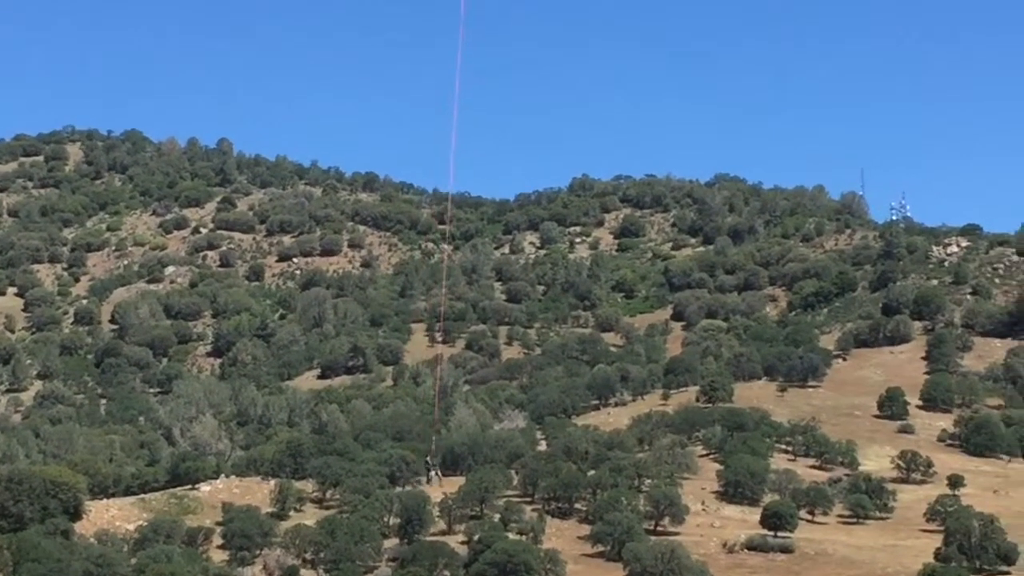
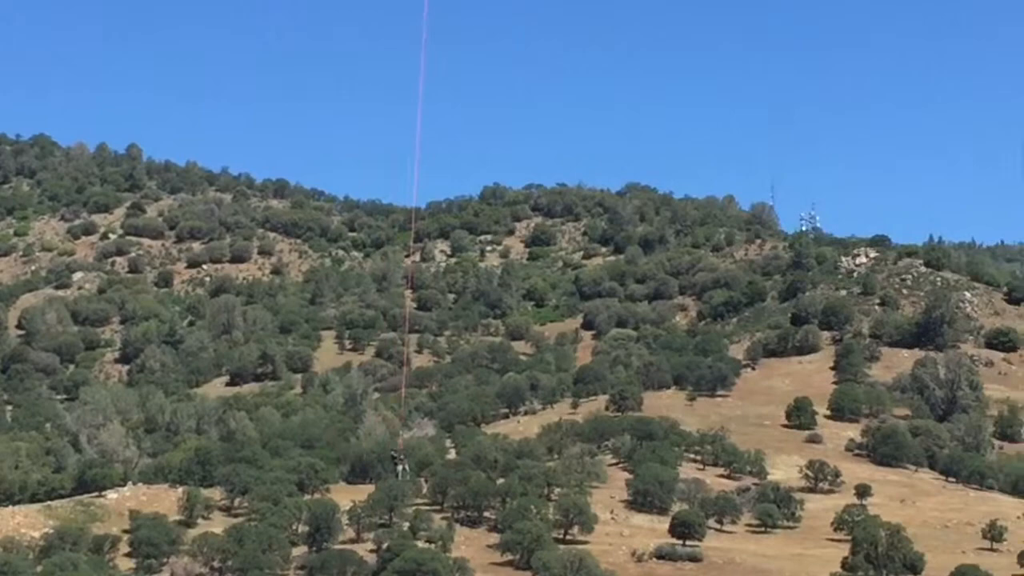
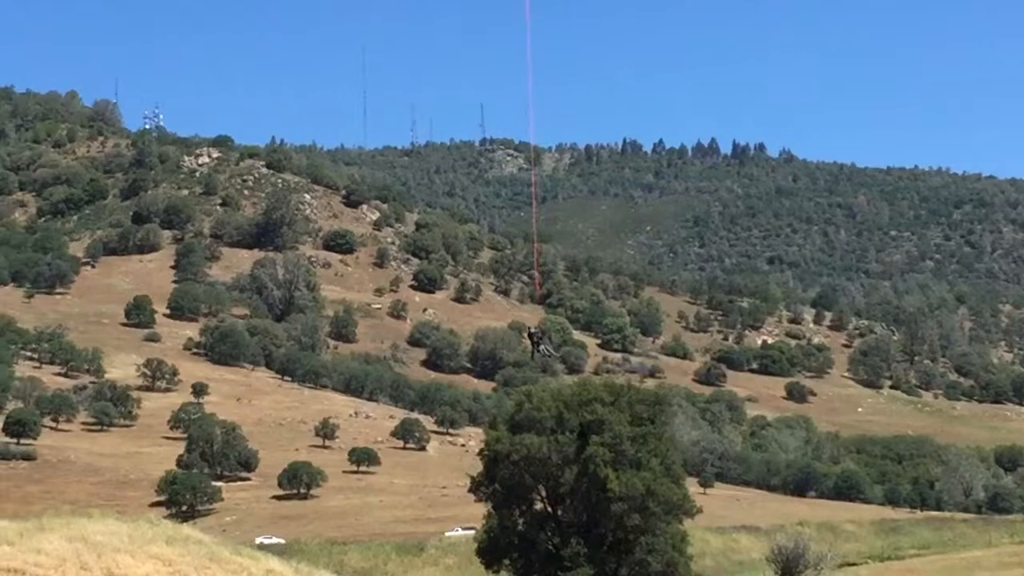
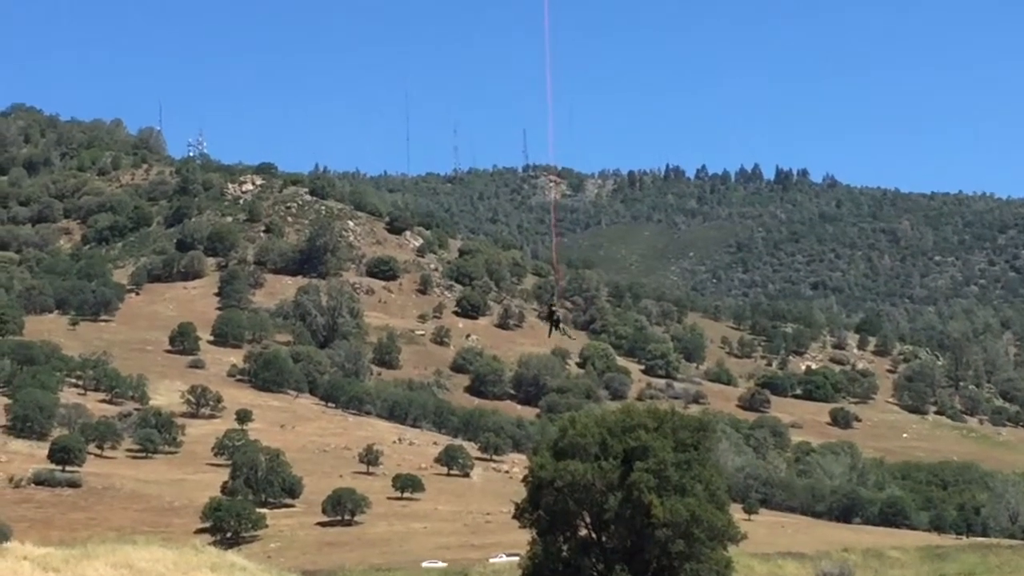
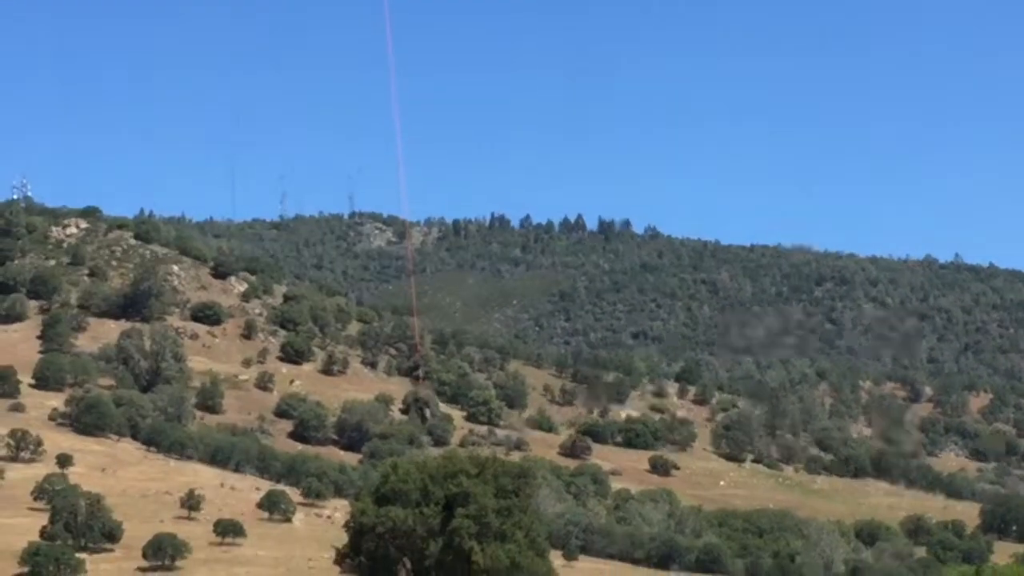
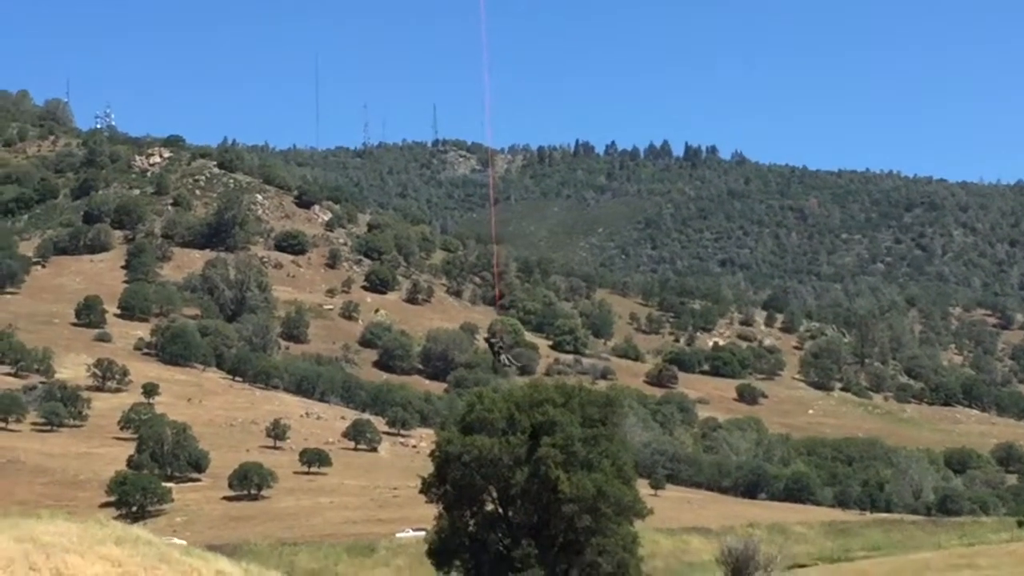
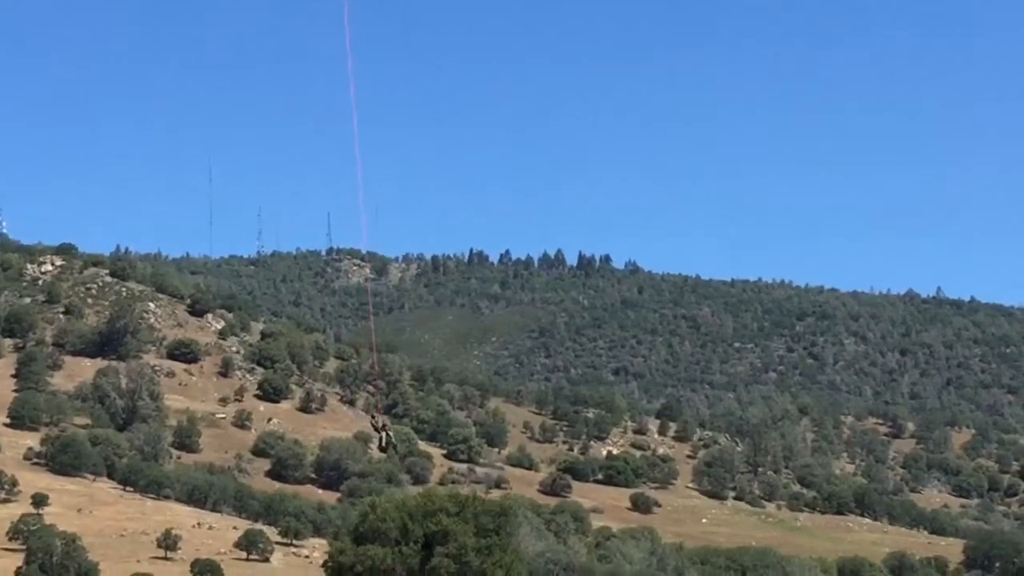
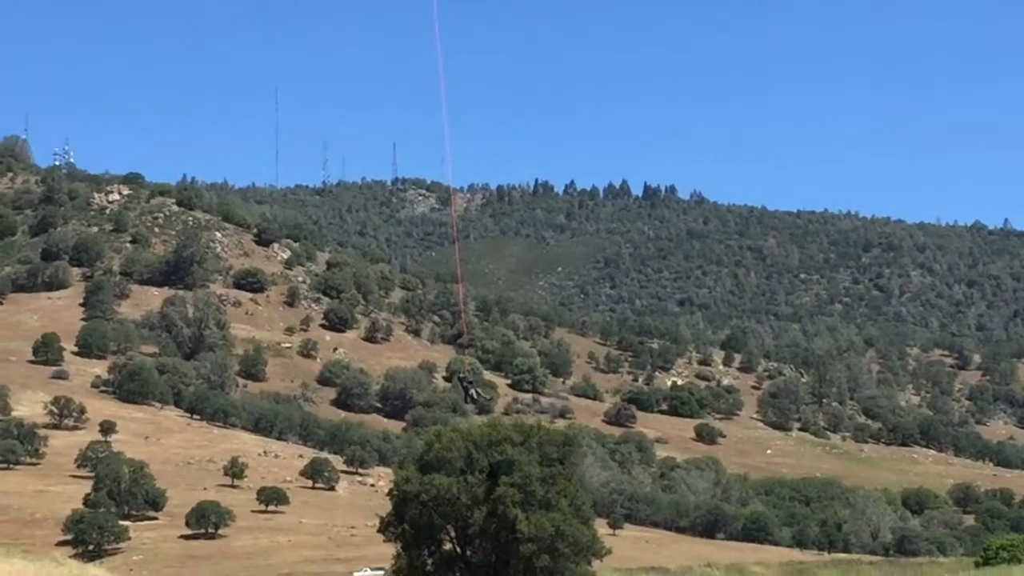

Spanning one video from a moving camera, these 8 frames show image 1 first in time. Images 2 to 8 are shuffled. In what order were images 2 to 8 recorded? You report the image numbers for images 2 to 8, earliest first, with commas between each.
2, 7, 5, 8, 6, 3, 4
